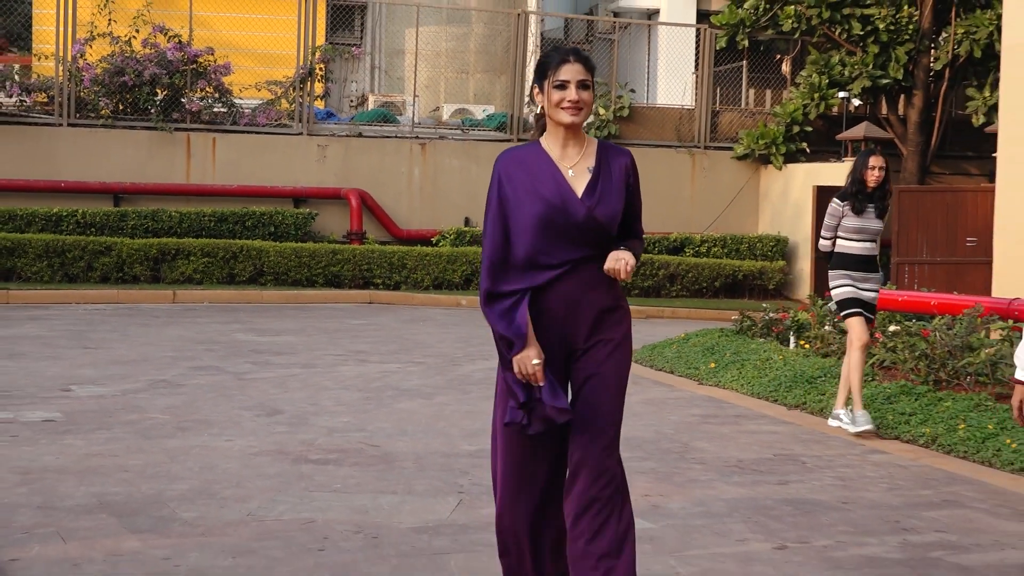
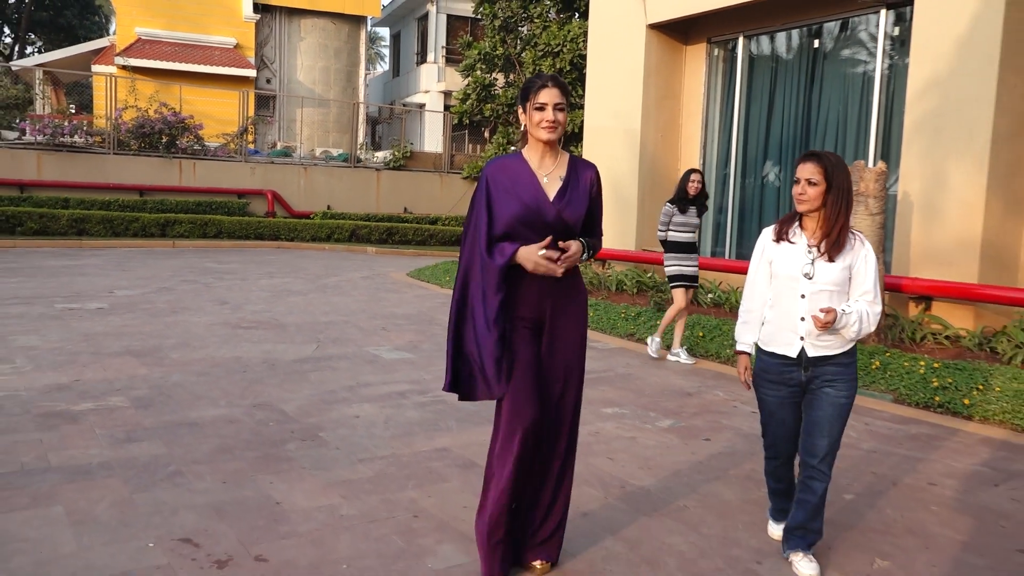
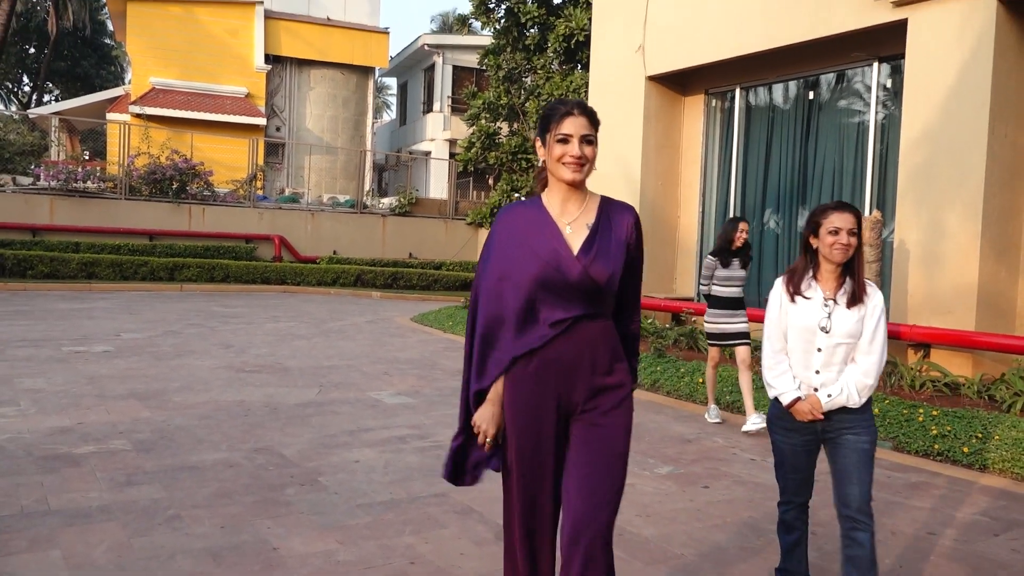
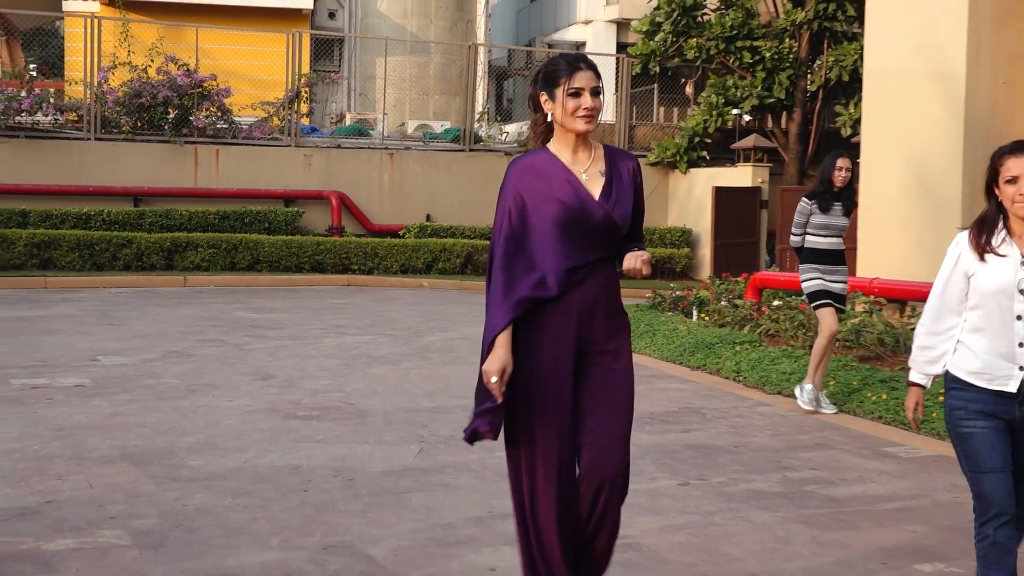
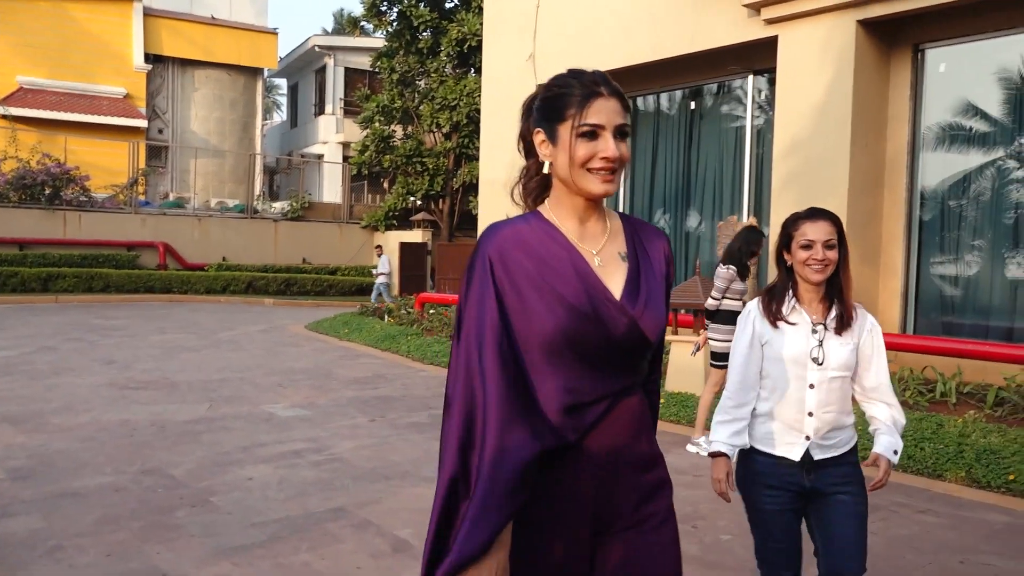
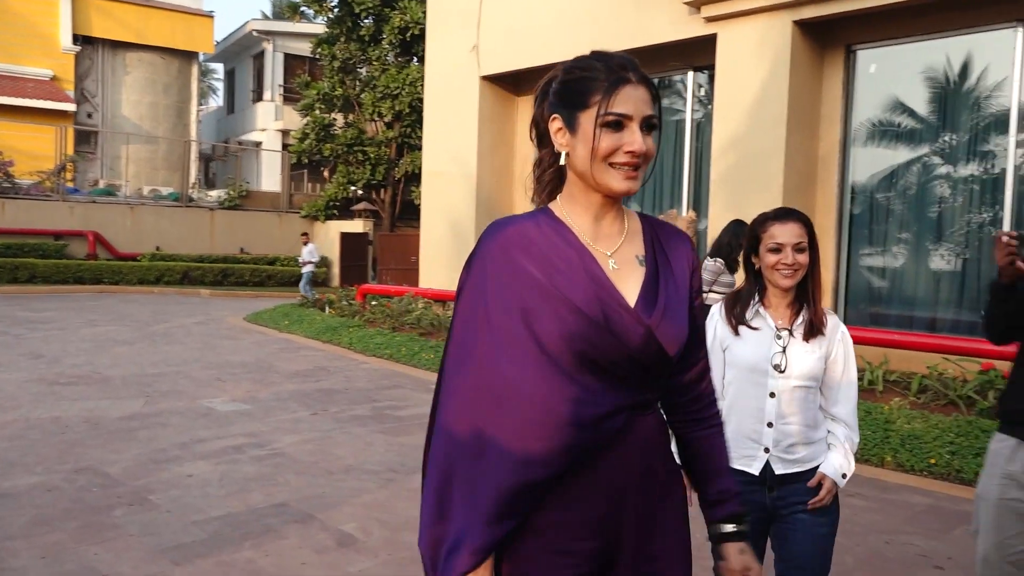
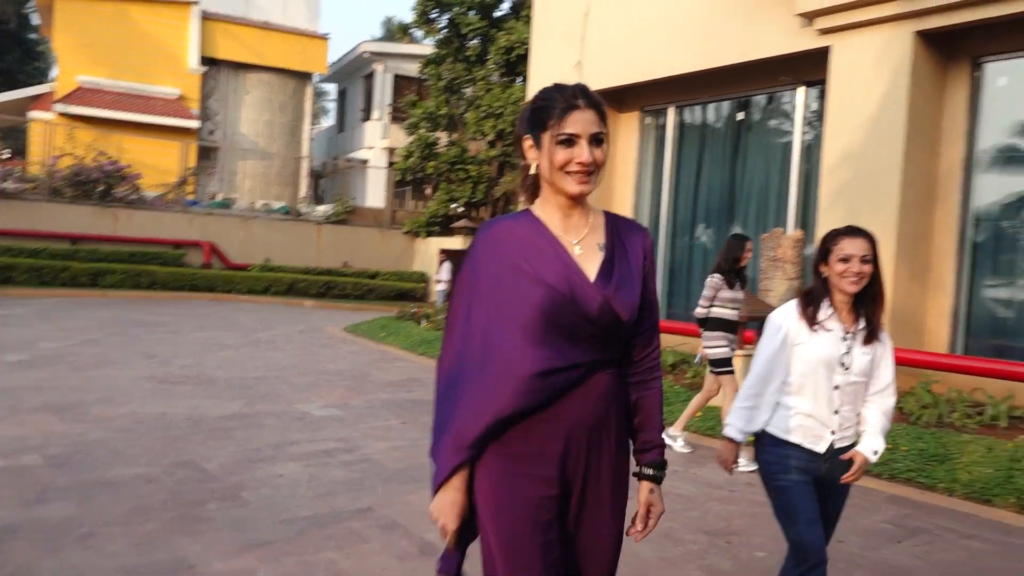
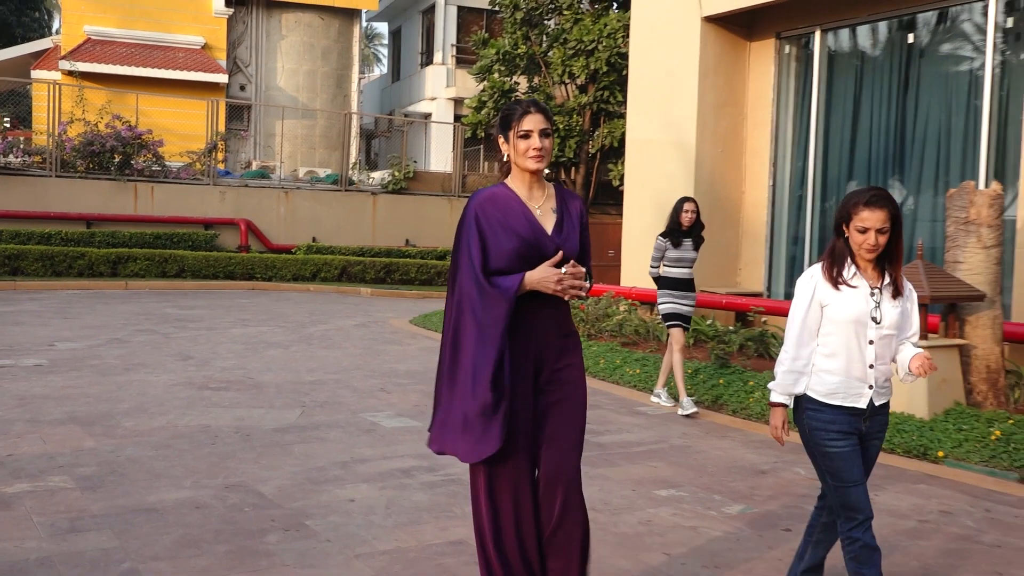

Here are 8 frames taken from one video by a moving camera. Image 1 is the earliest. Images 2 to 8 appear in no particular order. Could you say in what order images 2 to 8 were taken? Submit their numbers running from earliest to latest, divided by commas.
4, 8, 2, 3, 7, 5, 6
